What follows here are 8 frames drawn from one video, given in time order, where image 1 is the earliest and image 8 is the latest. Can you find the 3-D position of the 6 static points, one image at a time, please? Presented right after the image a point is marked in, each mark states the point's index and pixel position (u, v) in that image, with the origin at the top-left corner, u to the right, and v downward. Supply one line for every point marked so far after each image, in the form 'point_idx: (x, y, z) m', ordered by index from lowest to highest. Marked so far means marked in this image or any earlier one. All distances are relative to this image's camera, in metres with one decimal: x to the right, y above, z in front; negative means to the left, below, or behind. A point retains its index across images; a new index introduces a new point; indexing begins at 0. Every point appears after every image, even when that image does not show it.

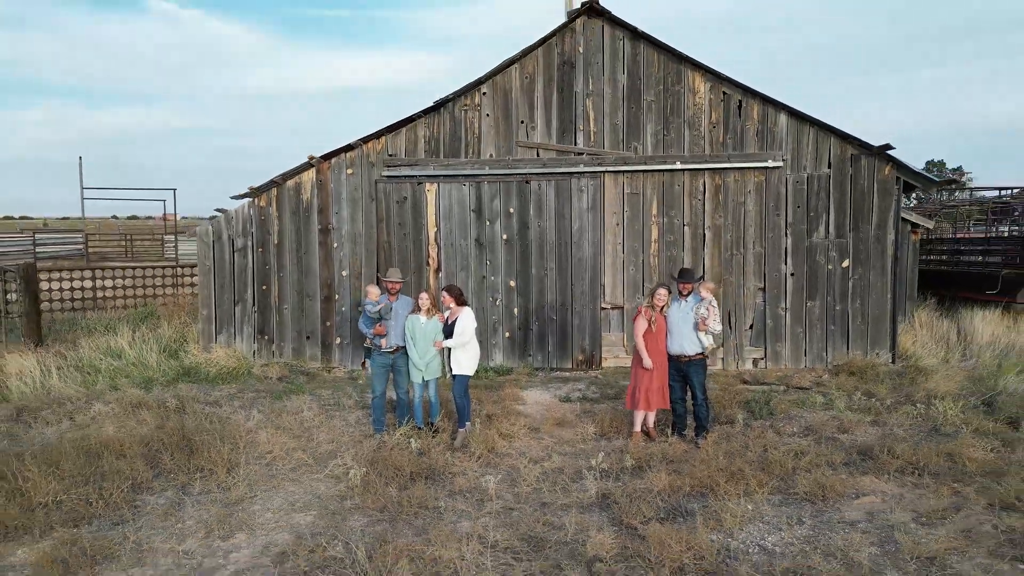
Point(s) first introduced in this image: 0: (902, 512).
0: (+2.2, -1.3, +3.5) m
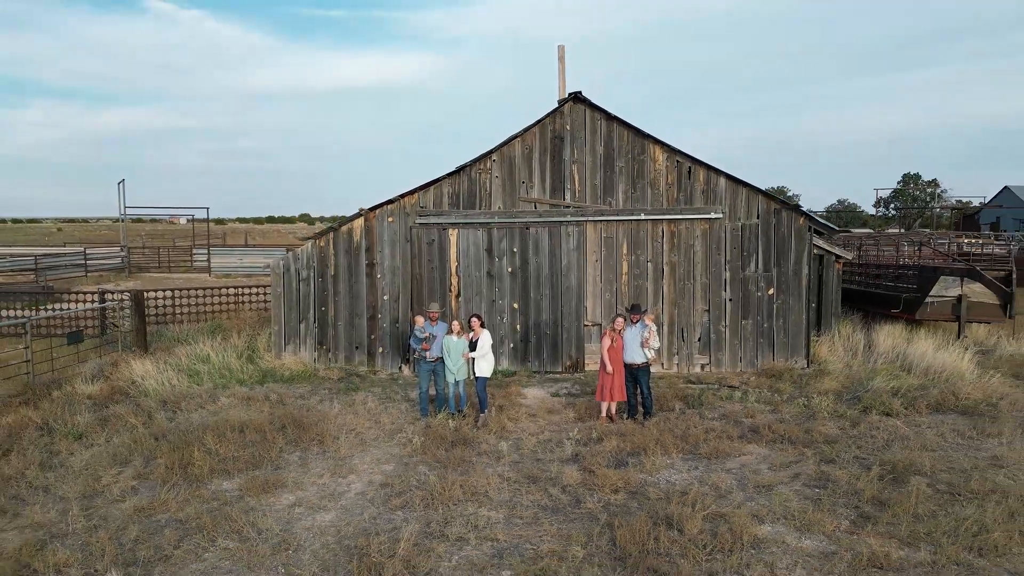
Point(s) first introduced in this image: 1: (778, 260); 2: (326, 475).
0: (+2.3, -1.6, +5.6) m
1: (+3.9, +0.4, +8.9) m
2: (-1.6, -1.7, +5.4) m
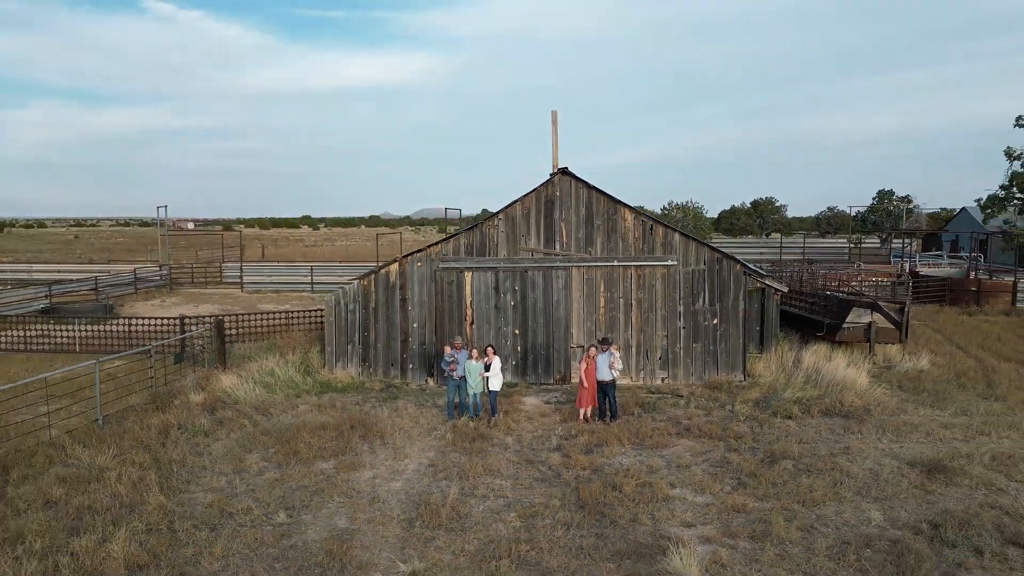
0: (+2.3, -2.2, +8.1) m
1: (+3.9, -0.1, +11.4) m
2: (-1.6, -2.3, +7.9) m
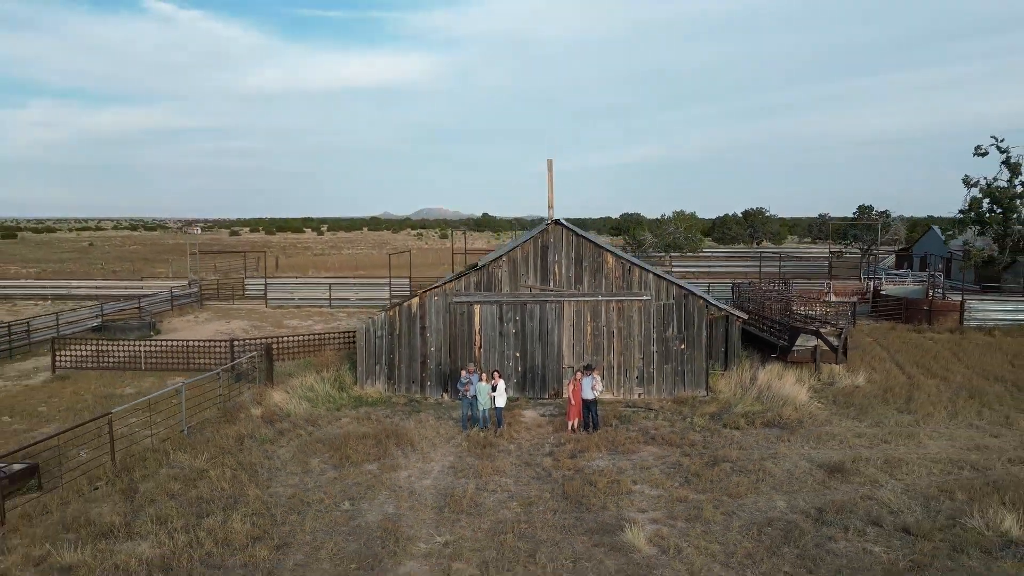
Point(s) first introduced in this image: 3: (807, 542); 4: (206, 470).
0: (+2.4, -2.9, +10.4) m
1: (+4.0, -0.8, +13.7) m
2: (-1.5, -3.0, +10.2) m
3: (+3.7, -3.2, +7.6) m
4: (-4.9, -3.0, +9.7) m
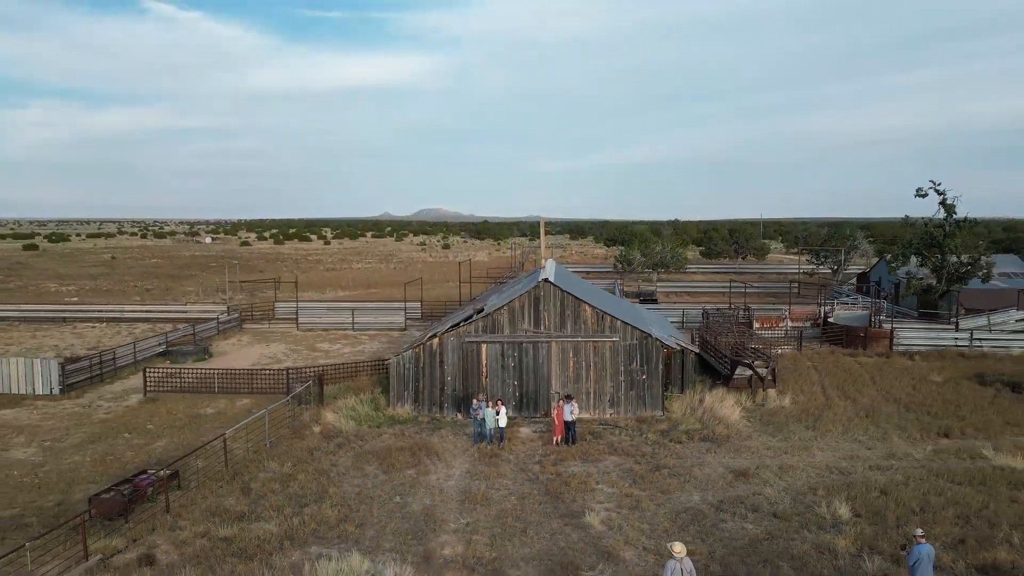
0: (+2.3, -4.2, +14.3) m
1: (+4.0, -2.1, +17.6) m
2: (-1.6, -4.2, +14.1) m
3: (+3.7, -4.4, +11.5) m
4: (-4.9, -4.2, +13.6) m
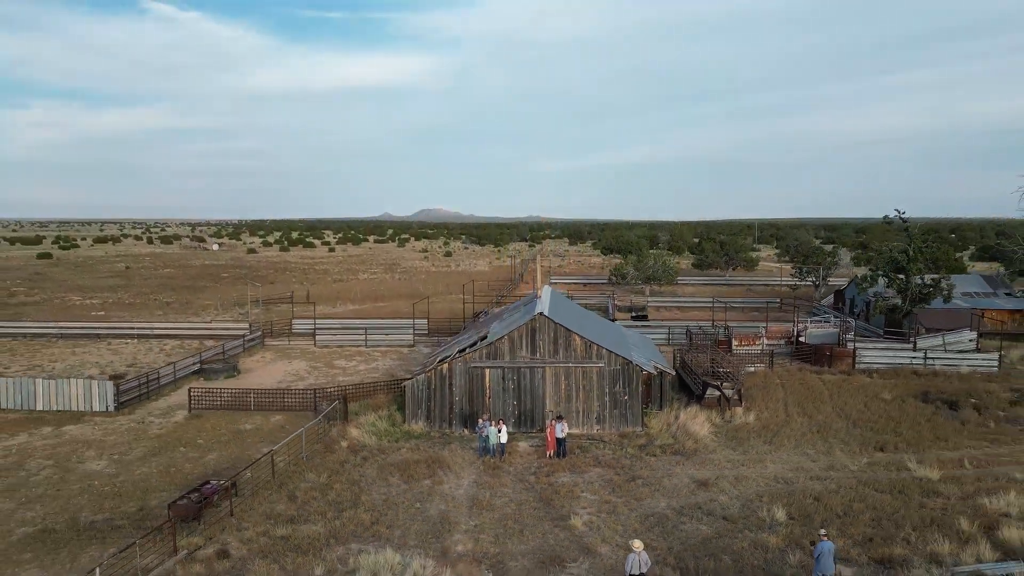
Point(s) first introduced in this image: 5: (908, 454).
0: (+2.3, -5.3, +17.0) m
1: (+4.0, -3.2, +20.3) m
2: (-1.6, -5.3, +16.8) m
3: (+3.7, -5.5, +14.2) m
4: (-5.0, -5.3, +16.3) m
5: (+11.9, -5.0, +18.0) m
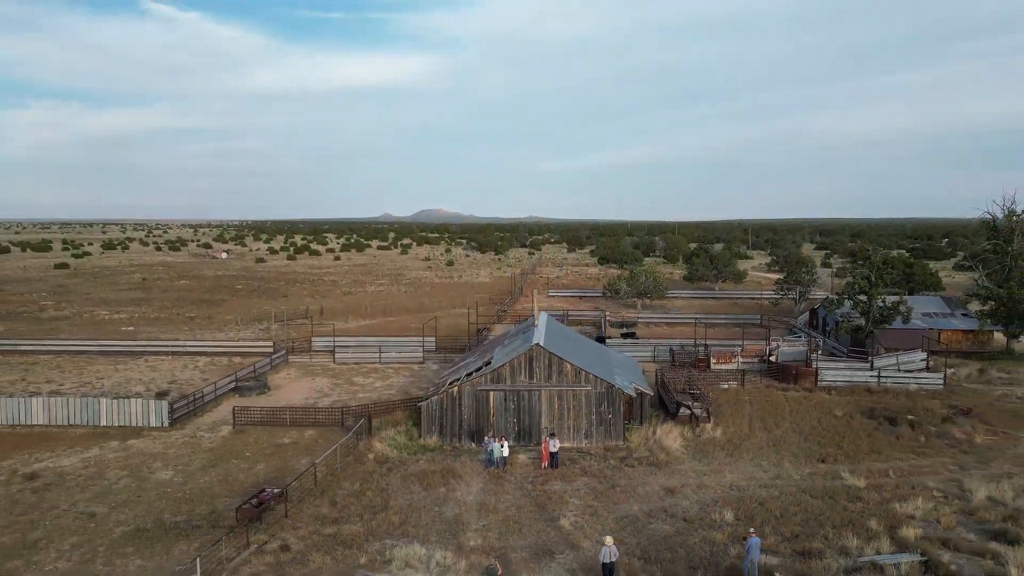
0: (+2.4, -6.6, +20.5) m
1: (+4.0, -4.6, +23.8) m
2: (-1.5, -6.7, +20.3) m
3: (+3.7, -6.9, +17.7) m
4: (-4.9, -6.7, +19.8) m
5: (+11.9, -6.3, +21.5) m
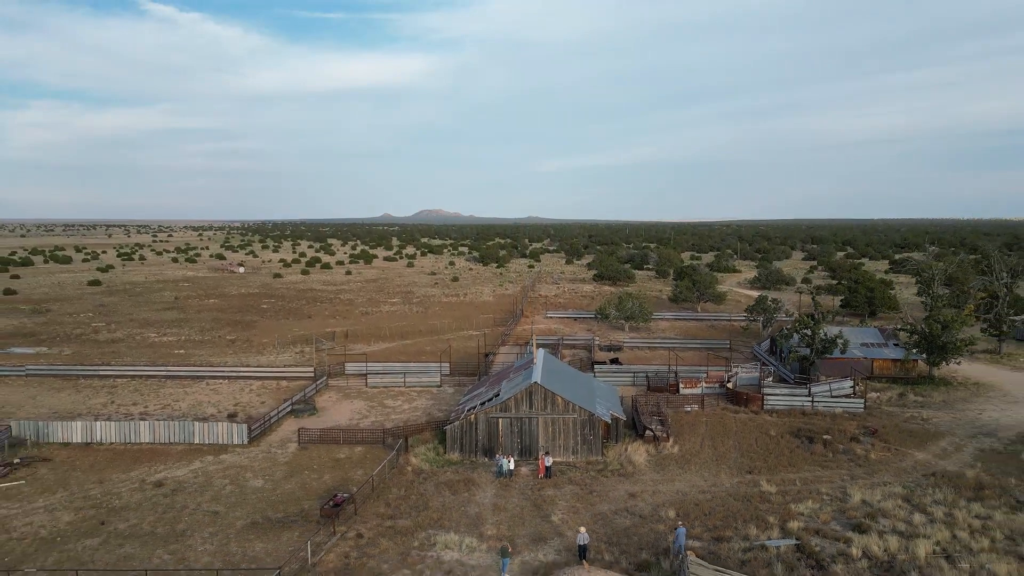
0: (+2.6, -9.3, +27.7) m
1: (+4.2, -7.2, +31.0) m
2: (-1.3, -9.3, +27.5) m
3: (+3.9, -9.6, +24.9) m
4: (-4.7, -9.4, +27.0) m
5: (+12.1, -9.0, +28.7) m
